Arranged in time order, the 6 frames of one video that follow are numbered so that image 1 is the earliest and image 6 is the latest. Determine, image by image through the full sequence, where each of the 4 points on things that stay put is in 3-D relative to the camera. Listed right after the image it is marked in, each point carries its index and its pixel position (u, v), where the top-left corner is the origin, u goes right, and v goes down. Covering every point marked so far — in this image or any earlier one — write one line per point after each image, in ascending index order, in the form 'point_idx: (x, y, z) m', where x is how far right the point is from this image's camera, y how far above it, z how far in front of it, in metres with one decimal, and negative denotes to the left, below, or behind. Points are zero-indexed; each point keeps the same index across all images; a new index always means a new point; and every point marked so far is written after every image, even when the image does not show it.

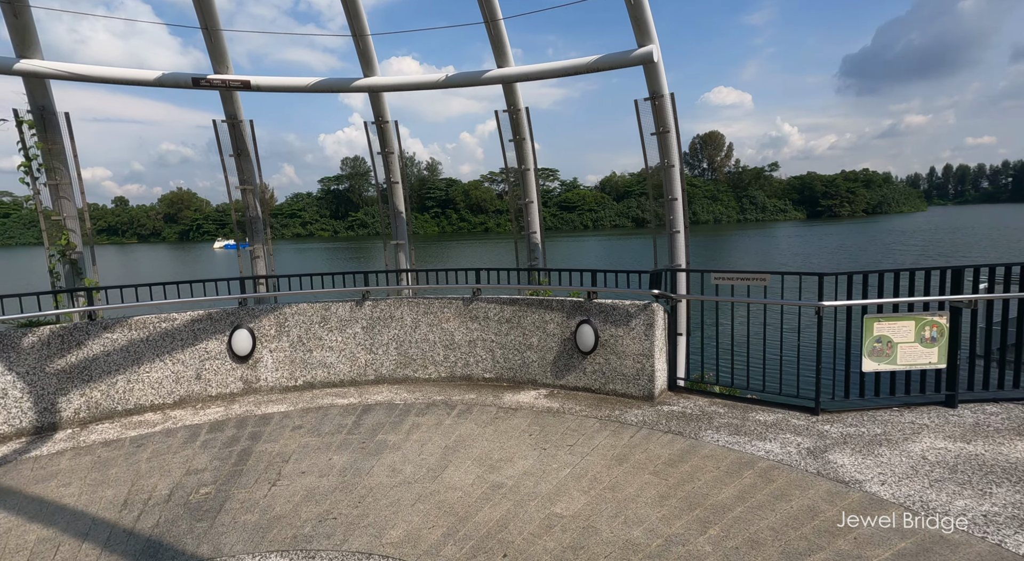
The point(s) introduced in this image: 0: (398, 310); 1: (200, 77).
0: (-1.5, -0.4, +7.8) m
1: (-3.7, +2.5, +7.3) m
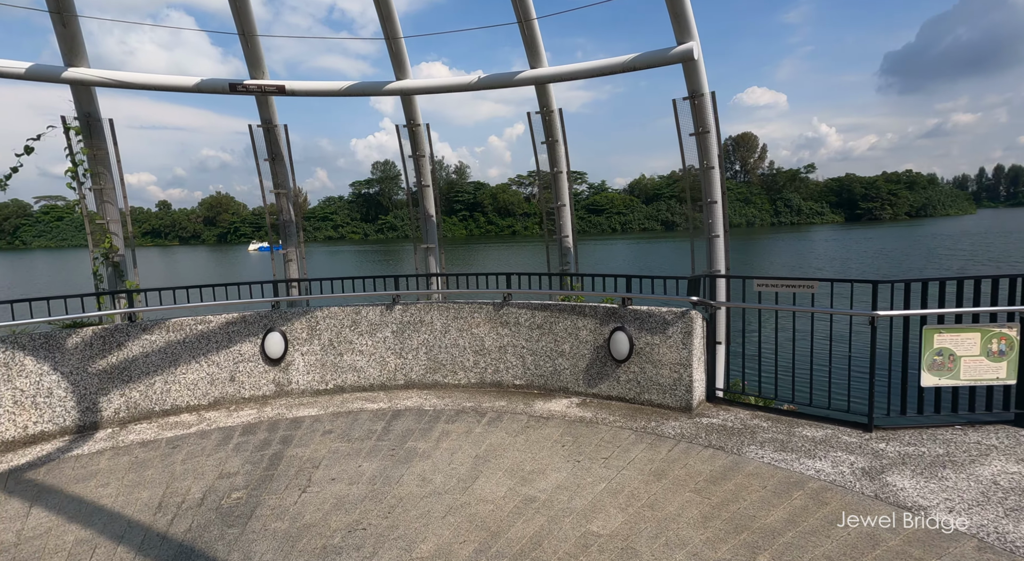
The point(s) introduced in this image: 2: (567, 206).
0: (-1.1, -0.4, +7.7) m
1: (-3.3, +2.4, +7.4) m
2: (+0.7, +1.0, +7.9) m
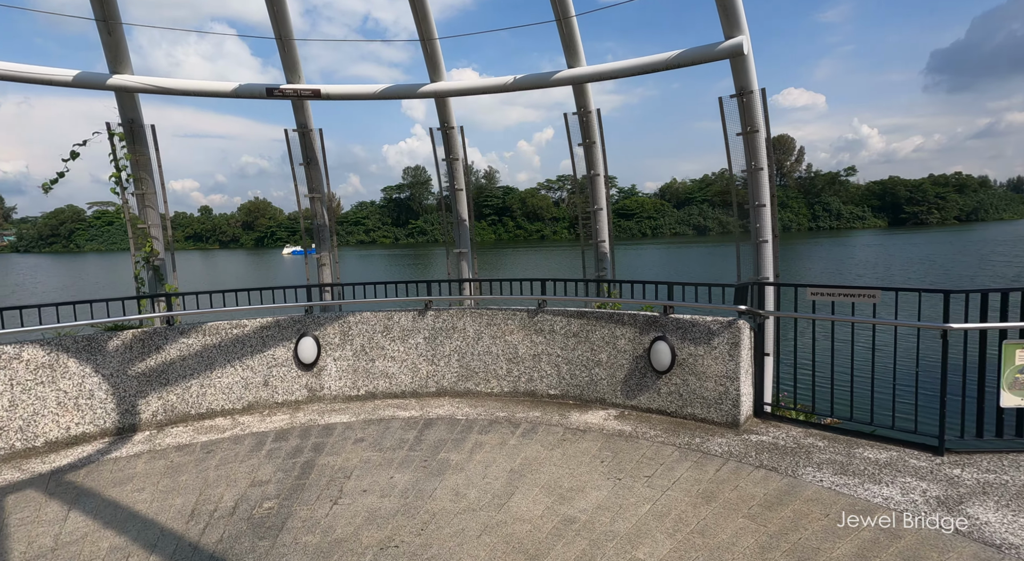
0: (-0.6, -0.5, +7.6) m
1: (-2.9, +2.4, +7.4) m
2: (+1.2, +0.9, +7.7) m
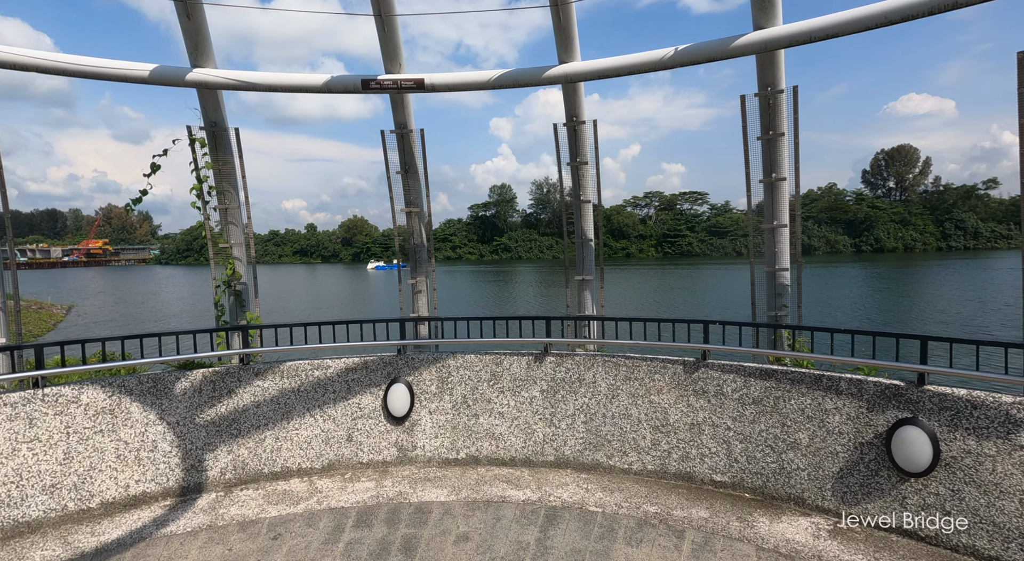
0: (+0.8, -0.9, +5.9) m
1: (-1.4, +2.0, +6.0) m
2: (+2.6, +0.5, +5.7) m
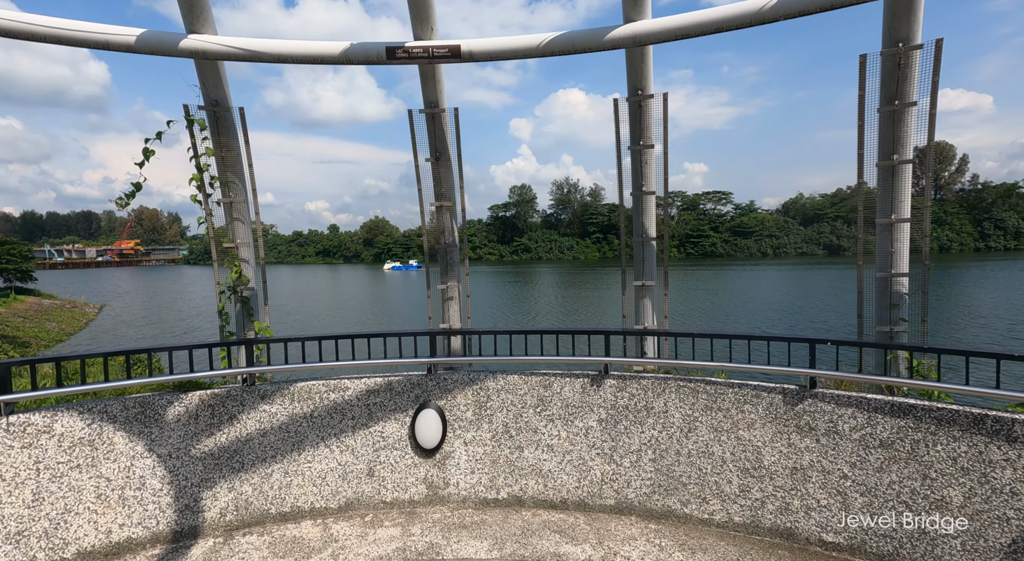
0: (+1.2, -0.9, +4.8) m
1: (-1.0, +2.0, +5.1) m
2: (+3.0, +0.4, +4.6) m
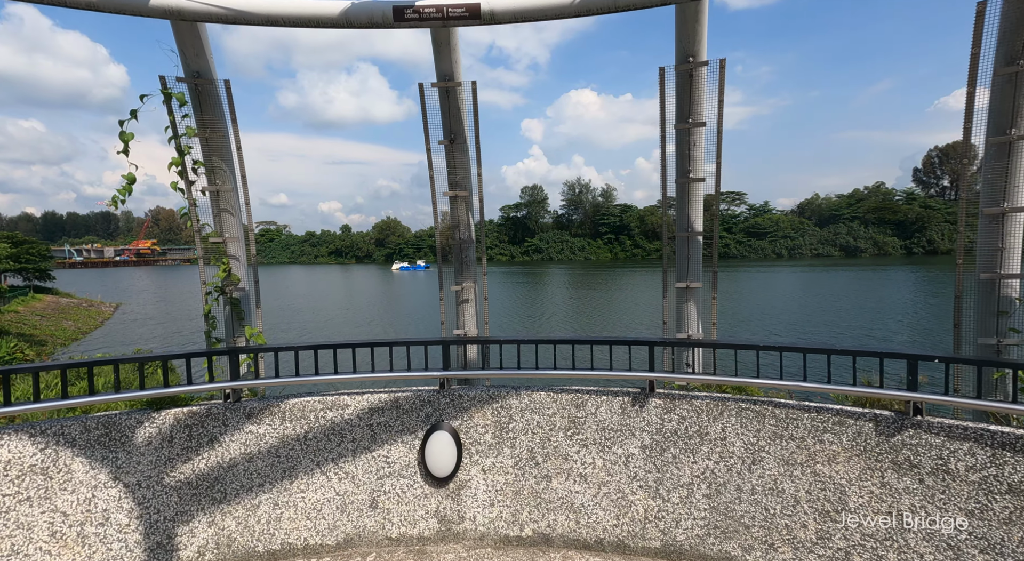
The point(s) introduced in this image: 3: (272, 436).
0: (+1.4, -1.0, +4.0) m
1: (-0.8, +2.0, +4.3) m
2: (+3.2, +0.4, +3.8) m
3: (-1.8, -1.2, +4.5) m
